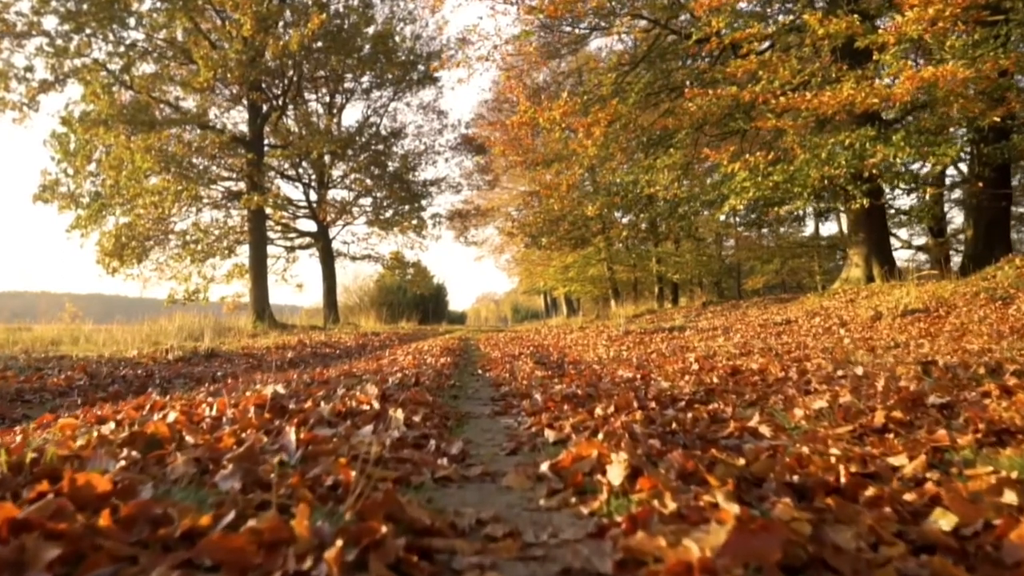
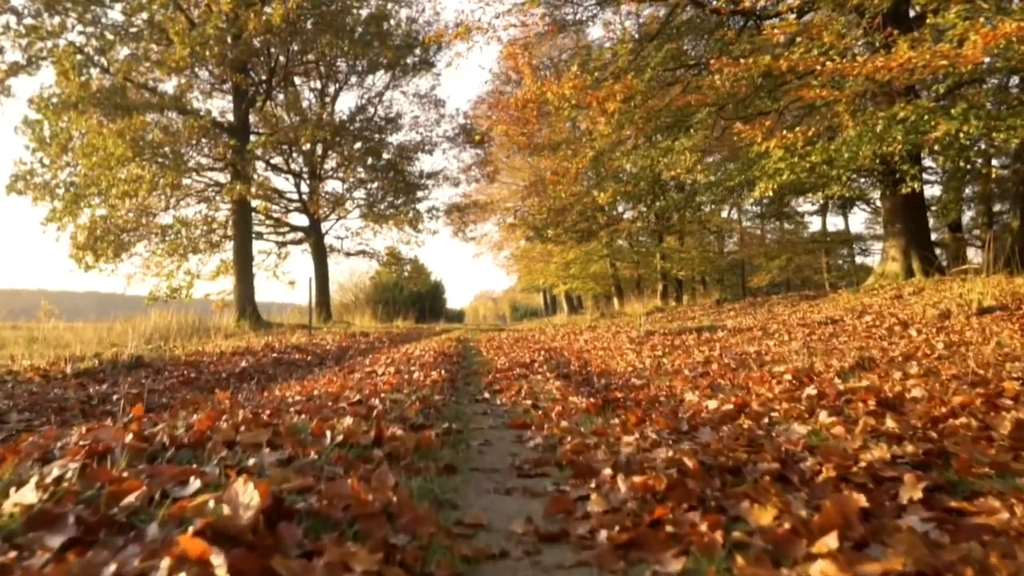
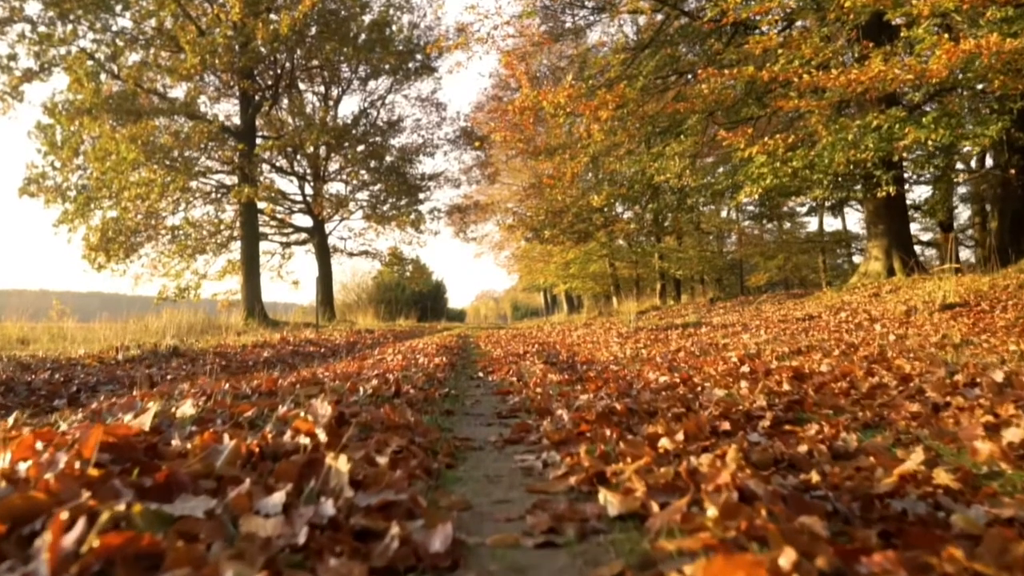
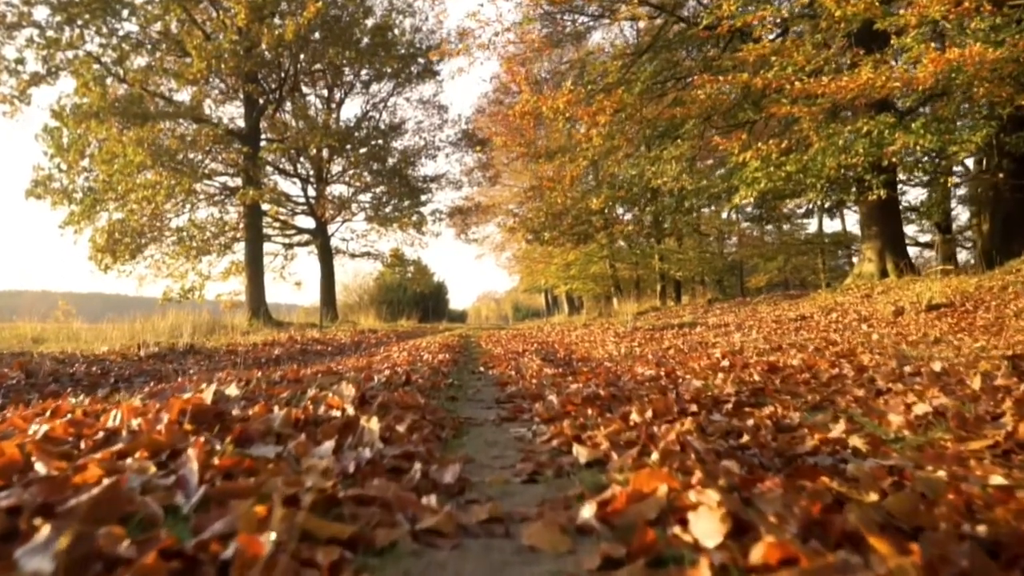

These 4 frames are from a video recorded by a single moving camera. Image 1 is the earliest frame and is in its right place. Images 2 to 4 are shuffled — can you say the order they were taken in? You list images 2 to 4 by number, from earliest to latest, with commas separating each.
4, 3, 2
